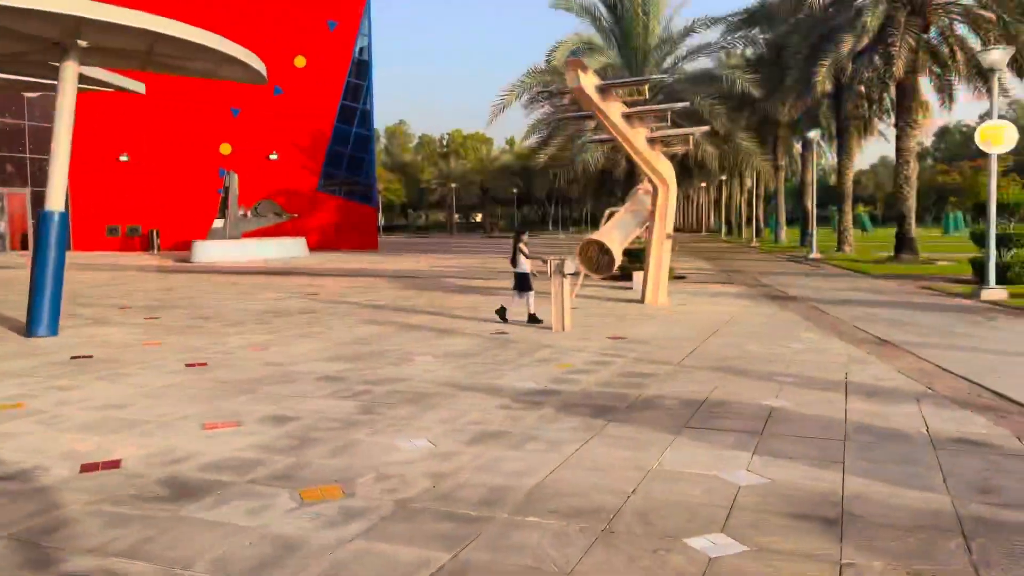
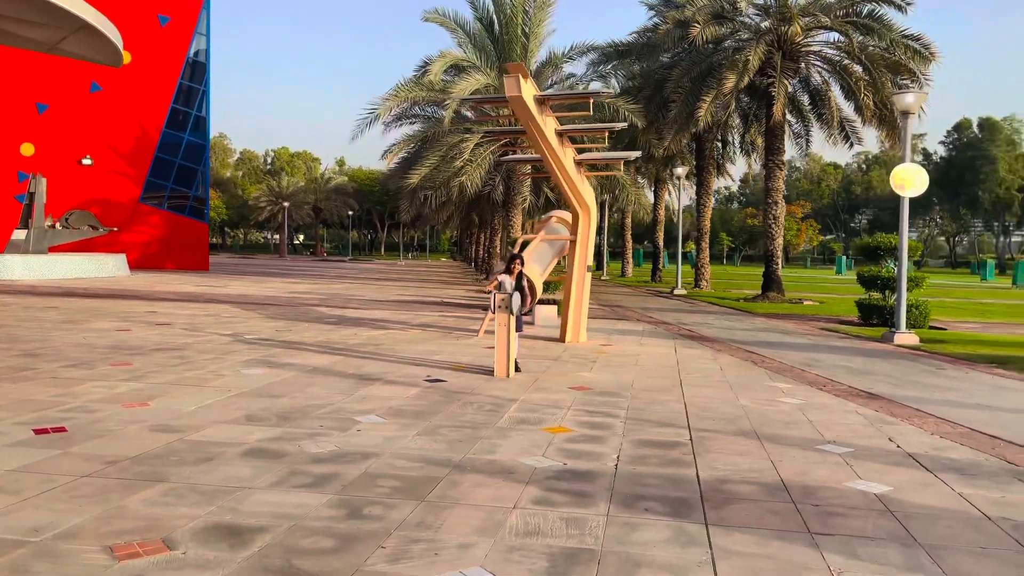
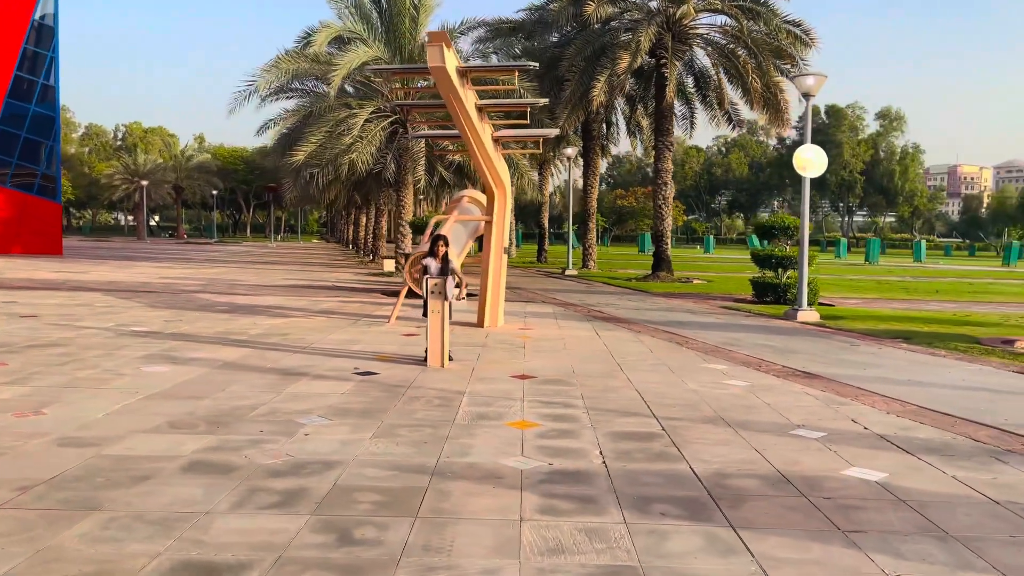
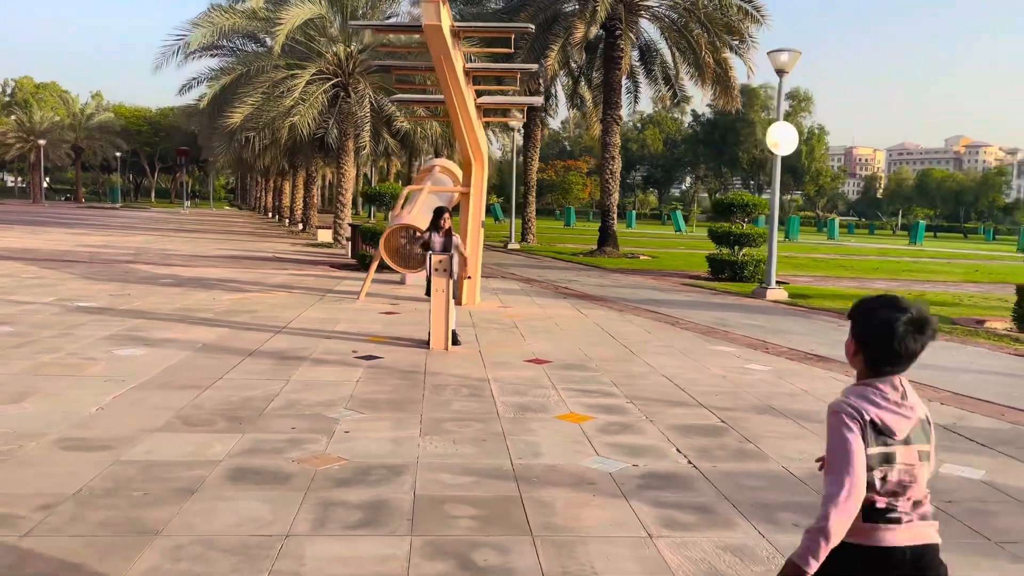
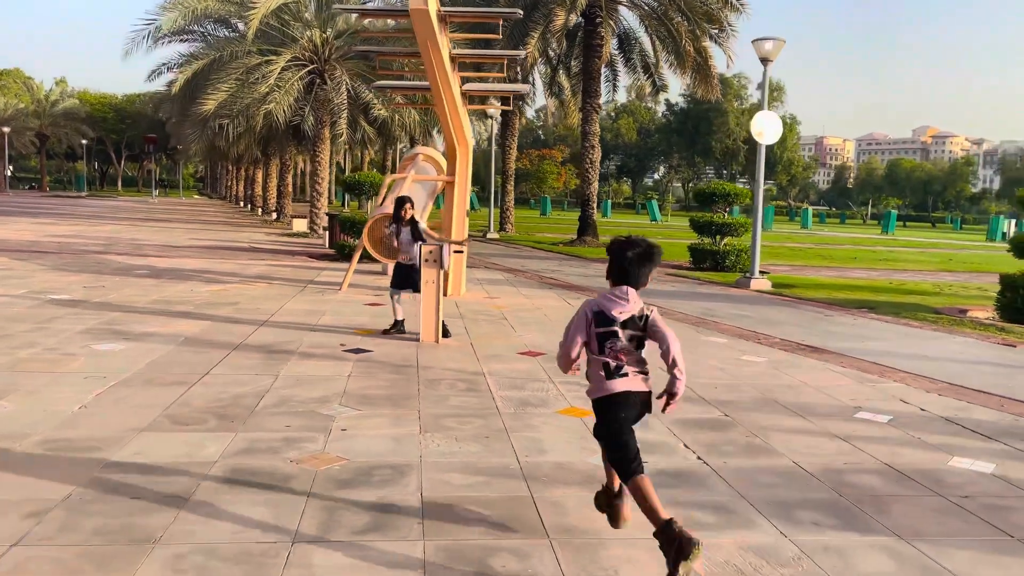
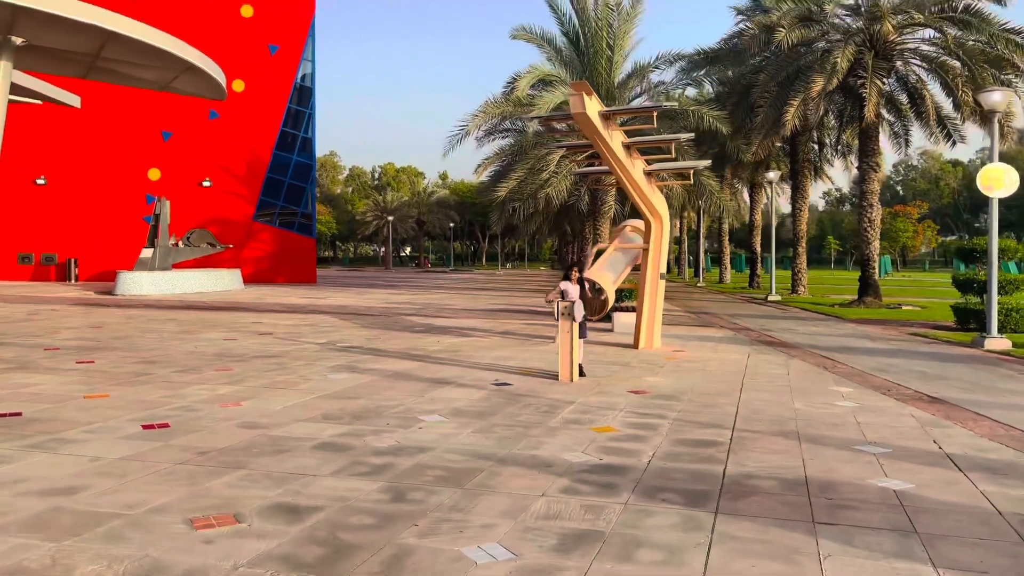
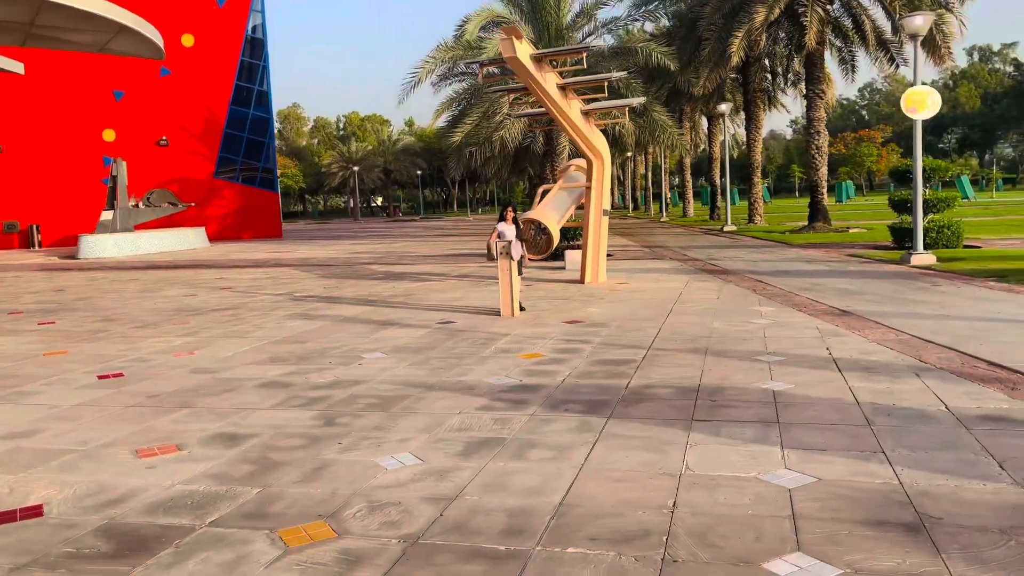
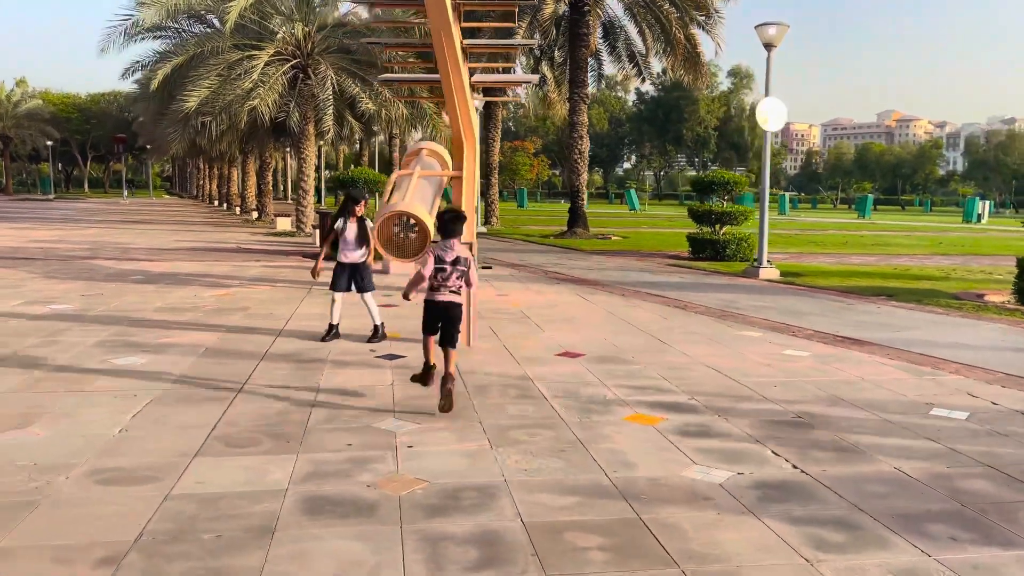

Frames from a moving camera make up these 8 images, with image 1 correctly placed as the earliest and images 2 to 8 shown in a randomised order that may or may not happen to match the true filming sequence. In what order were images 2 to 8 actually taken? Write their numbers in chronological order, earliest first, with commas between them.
7, 6, 2, 3, 4, 5, 8
